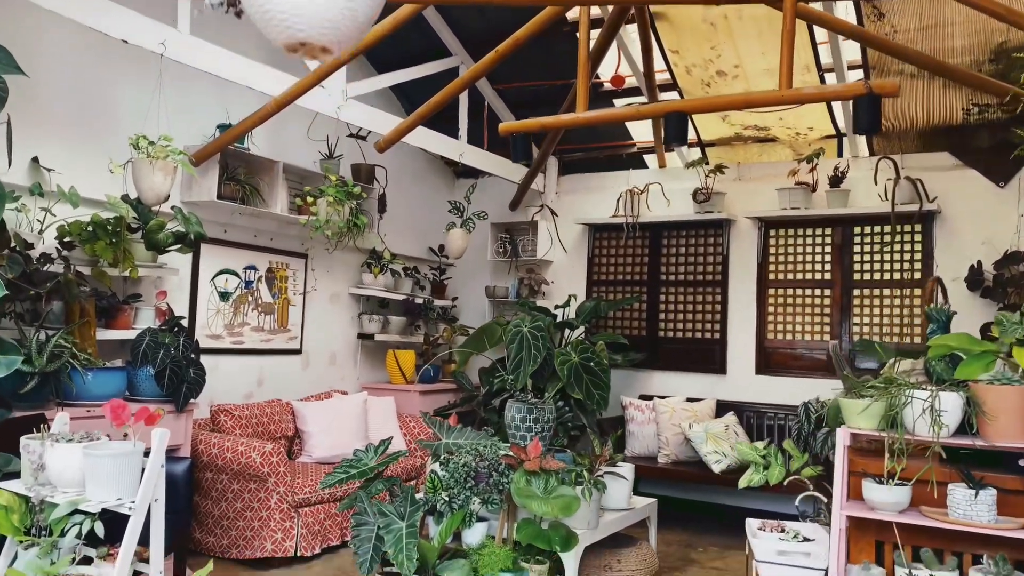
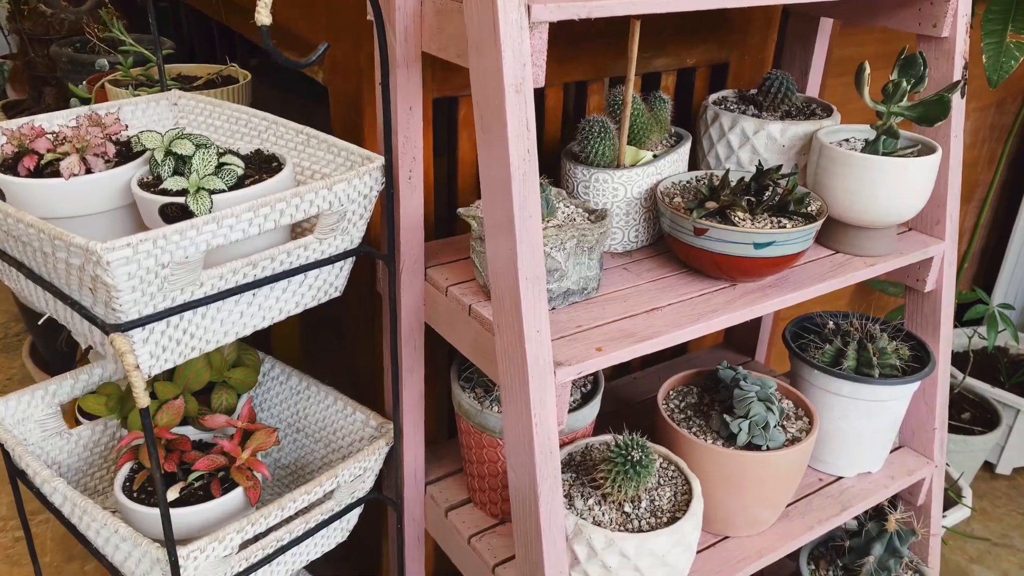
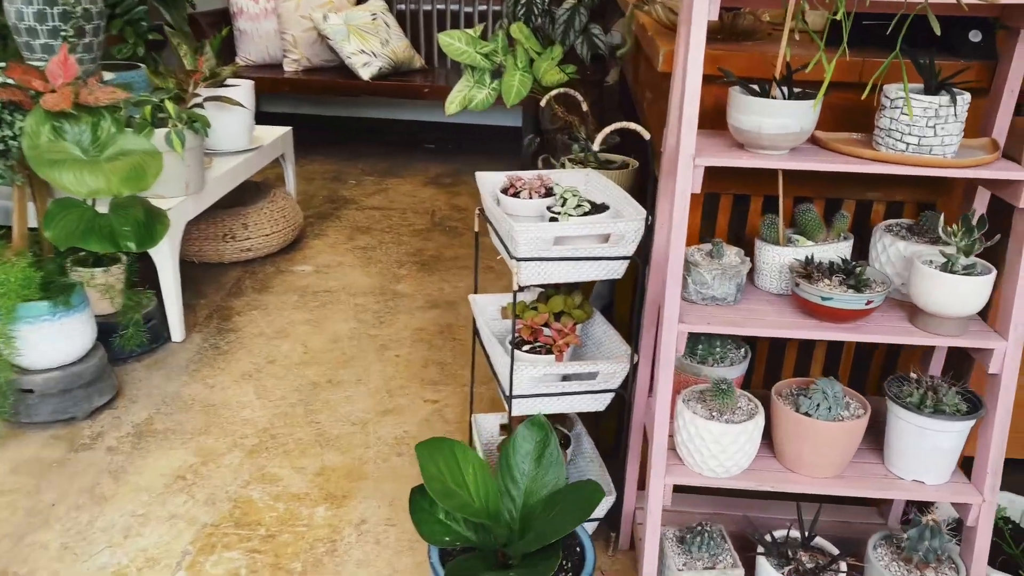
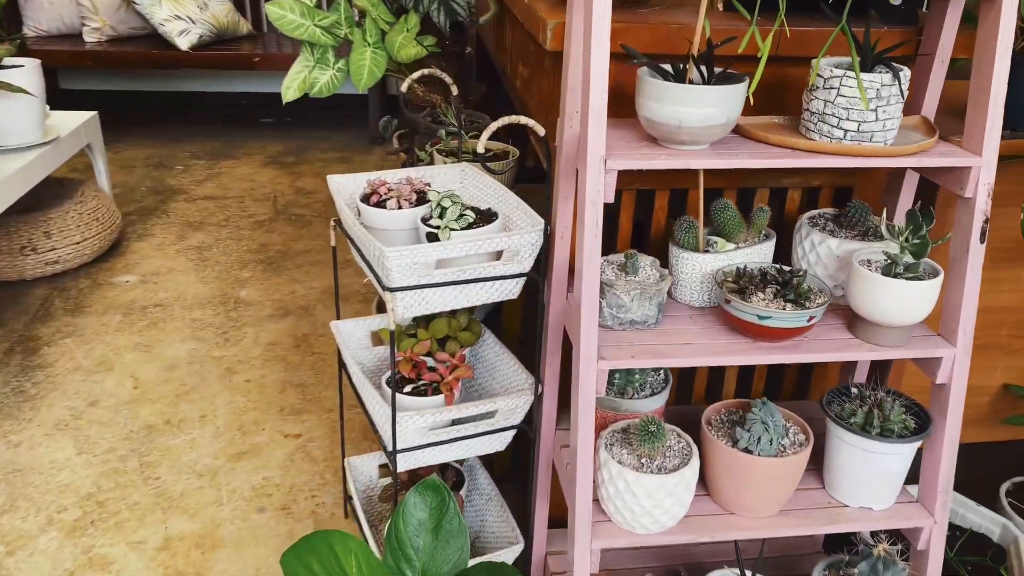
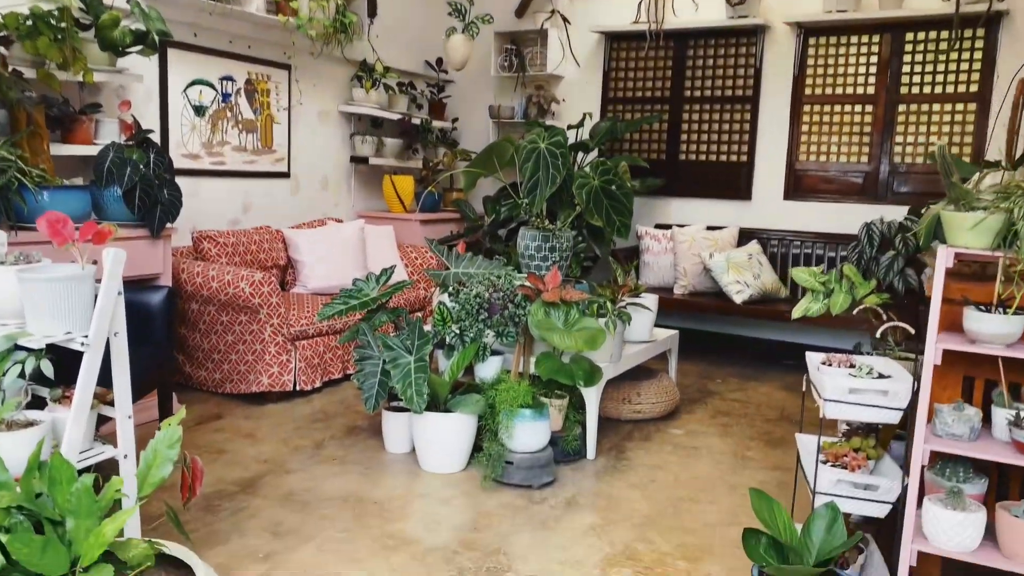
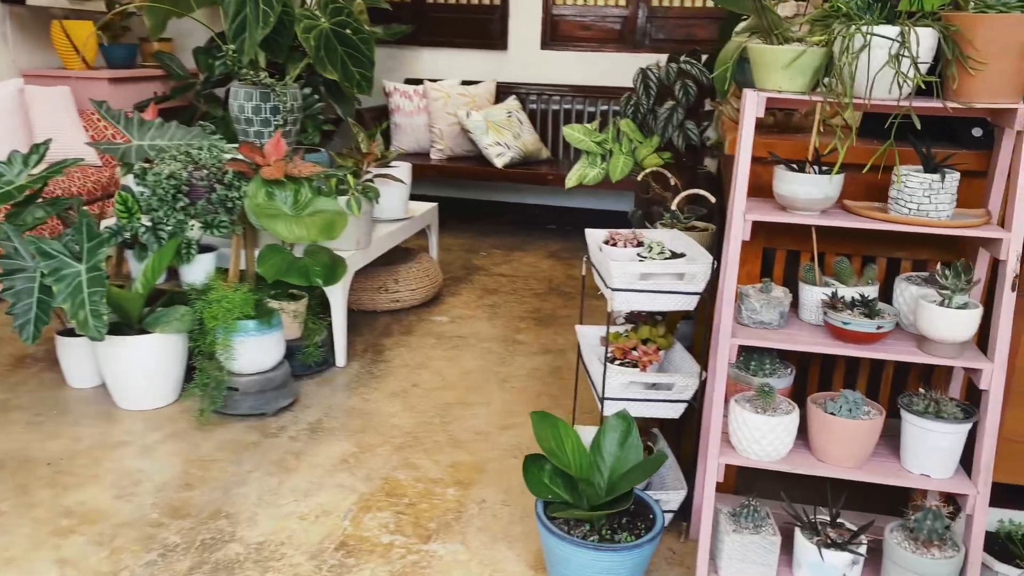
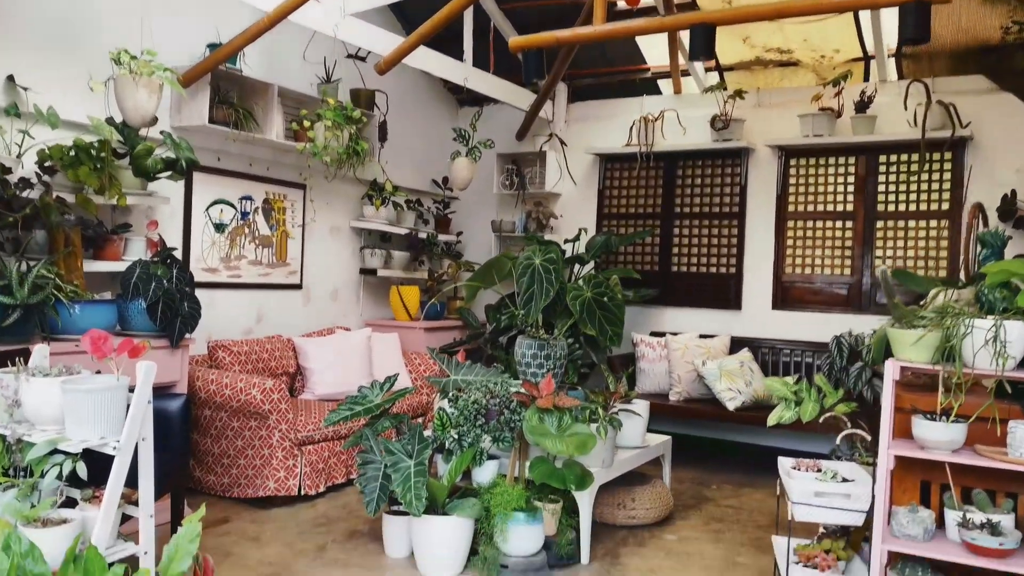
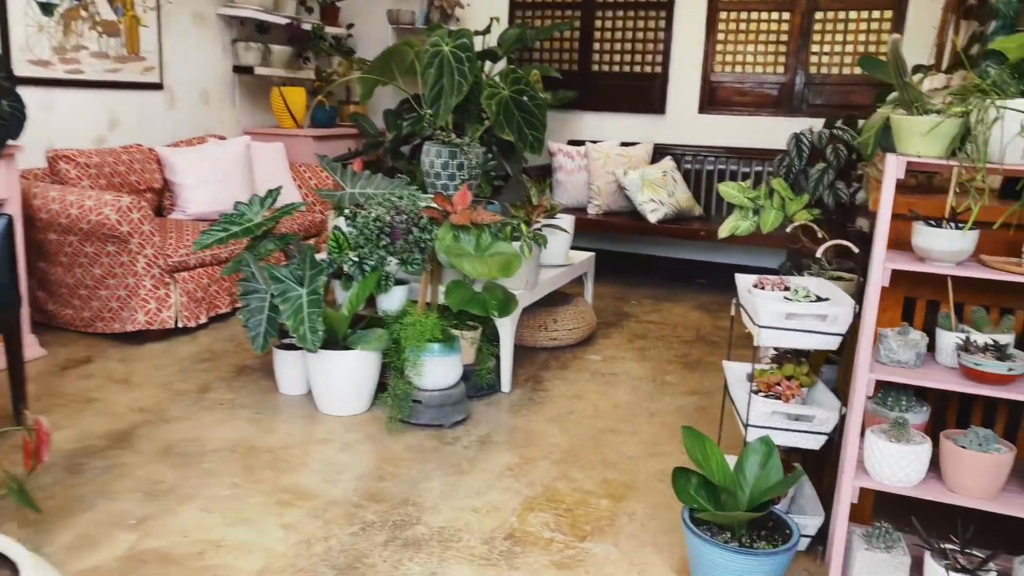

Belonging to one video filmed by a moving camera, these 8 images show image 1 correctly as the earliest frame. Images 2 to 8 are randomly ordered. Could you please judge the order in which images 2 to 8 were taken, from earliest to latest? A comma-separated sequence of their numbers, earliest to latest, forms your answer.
7, 5, 8, 6, 3, 4, 2
